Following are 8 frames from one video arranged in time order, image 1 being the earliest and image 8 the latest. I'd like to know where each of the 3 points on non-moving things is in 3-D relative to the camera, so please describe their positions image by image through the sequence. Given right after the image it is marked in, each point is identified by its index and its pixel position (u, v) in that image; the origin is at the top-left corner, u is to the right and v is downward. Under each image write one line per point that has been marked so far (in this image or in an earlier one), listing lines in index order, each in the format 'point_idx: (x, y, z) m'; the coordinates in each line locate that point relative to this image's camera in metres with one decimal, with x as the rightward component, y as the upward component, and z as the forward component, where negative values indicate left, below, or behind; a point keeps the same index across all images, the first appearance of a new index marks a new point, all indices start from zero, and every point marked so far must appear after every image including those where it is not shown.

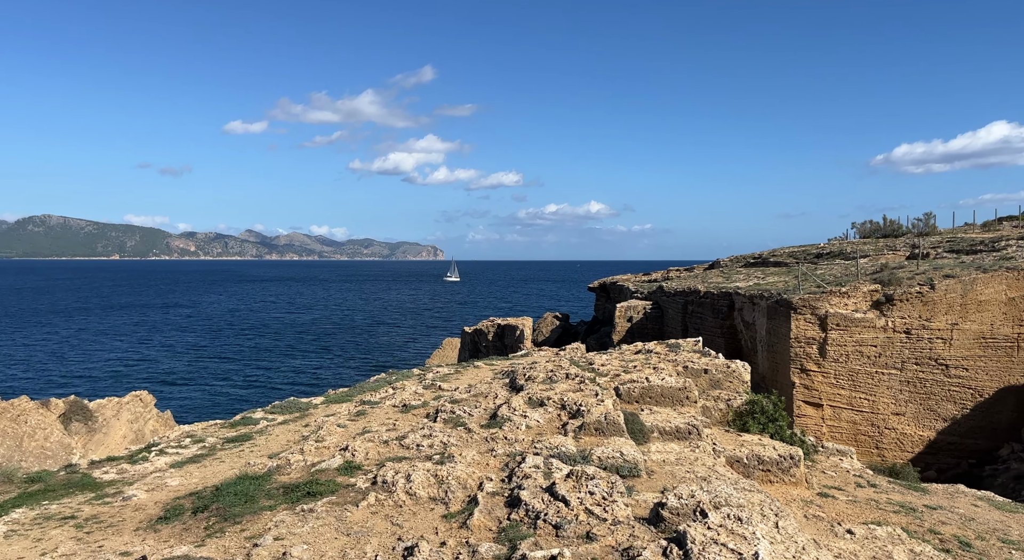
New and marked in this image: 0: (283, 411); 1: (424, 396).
0: (-4.6, -2.7, +16.7) m
1: (-1.8, -2.4, +17.0) m
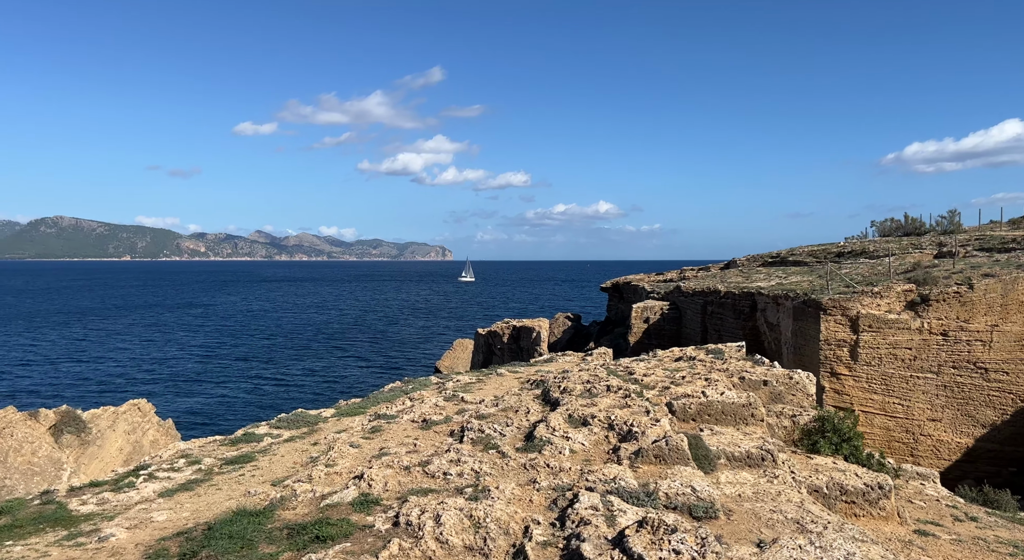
0: (-4.1, -2.7, +15.1) m
1: (-1.2, -2.4, +15.4) m
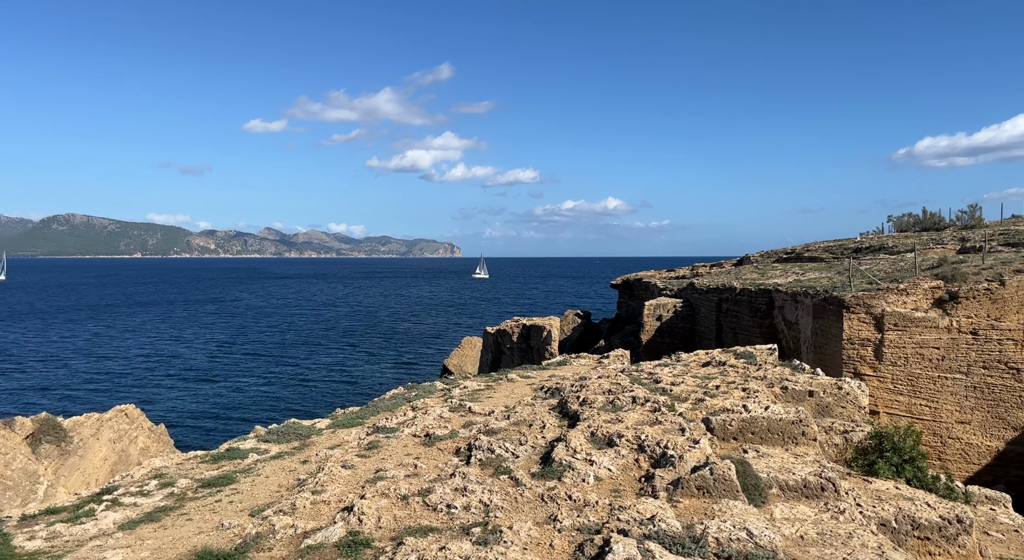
0: (-3.9, -2.6, +13.7) m
1: (-1.0, -2.4, +13.9) m
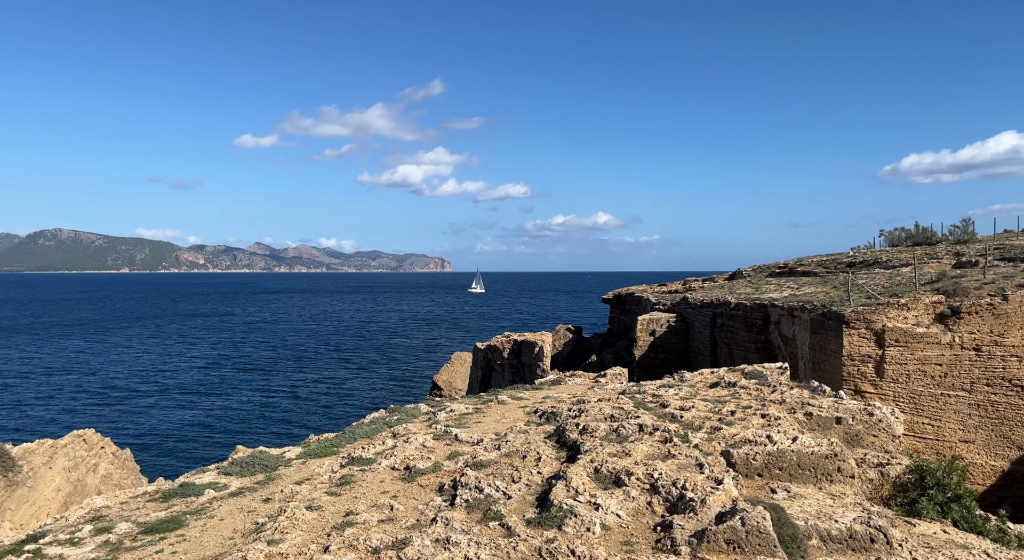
0: (-4.0, -2.8, +12.3) m
1: (-1.2, -2.6, +12.6) m
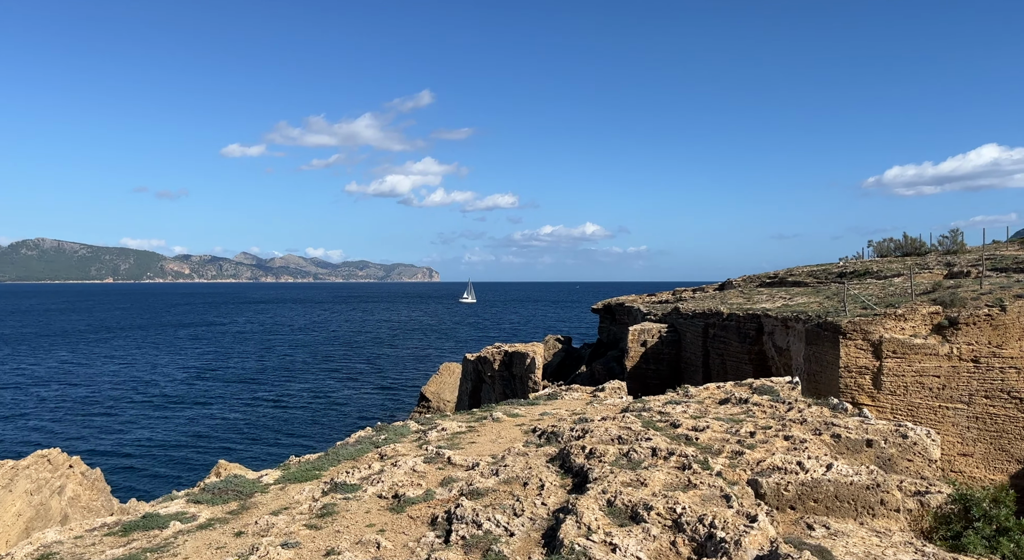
0: (-4.0, -3.0, +11.2) m
1: (-1.2, -2.7, +11.5) m
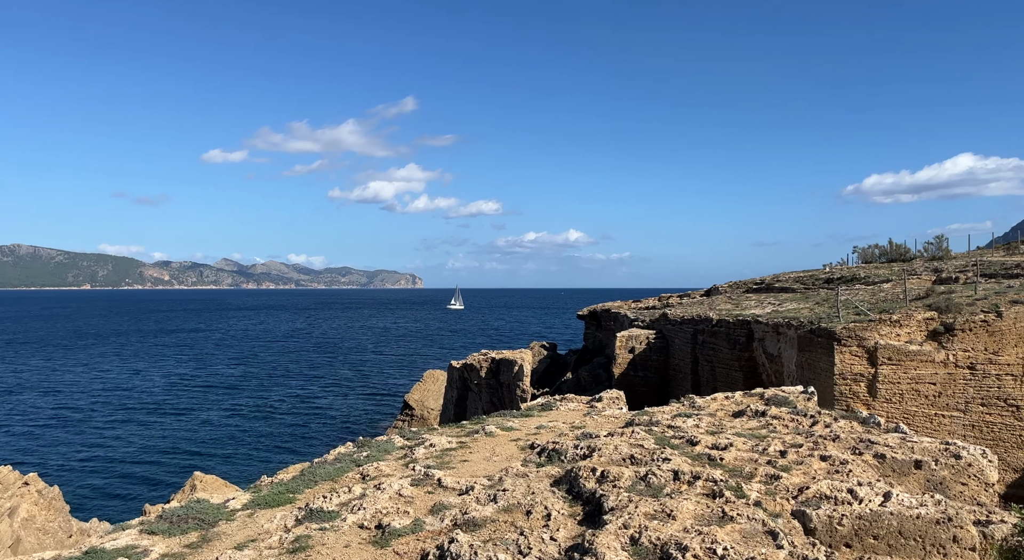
0: (-4.0, -3.0, +9.9) m
1: (-1.2, -2.7, +10.3) m
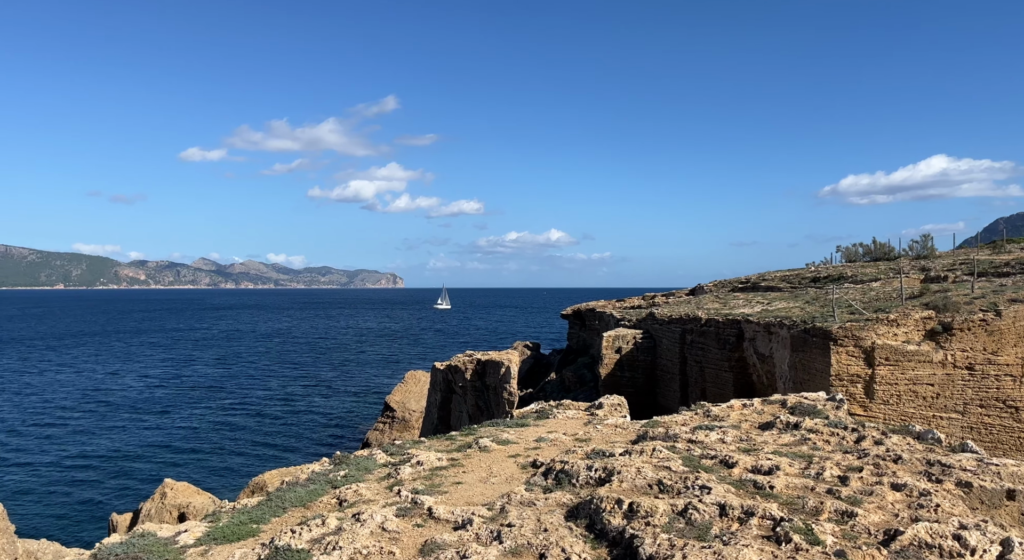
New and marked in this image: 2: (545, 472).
0: (-4.0, -2.9, +8.3) m
1: (-1.2, -2.6, +8.7) m
2: (+0.4, -2.4, +10.3) m
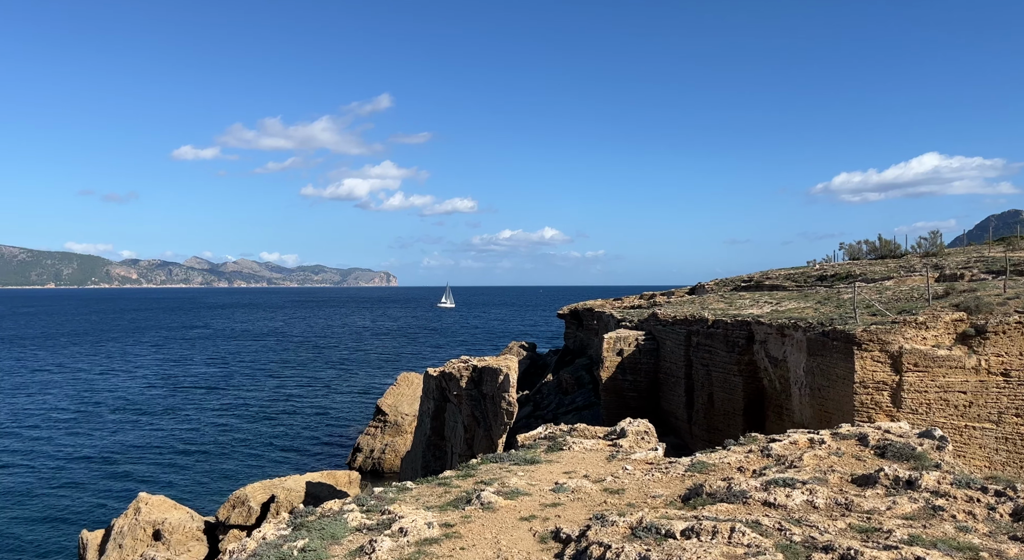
0: (-3.8, -3.0, +5.4) m
1: (-1.0, -2.7, +5.9) m
2: (+0.5, -2.4, +7.5) m
